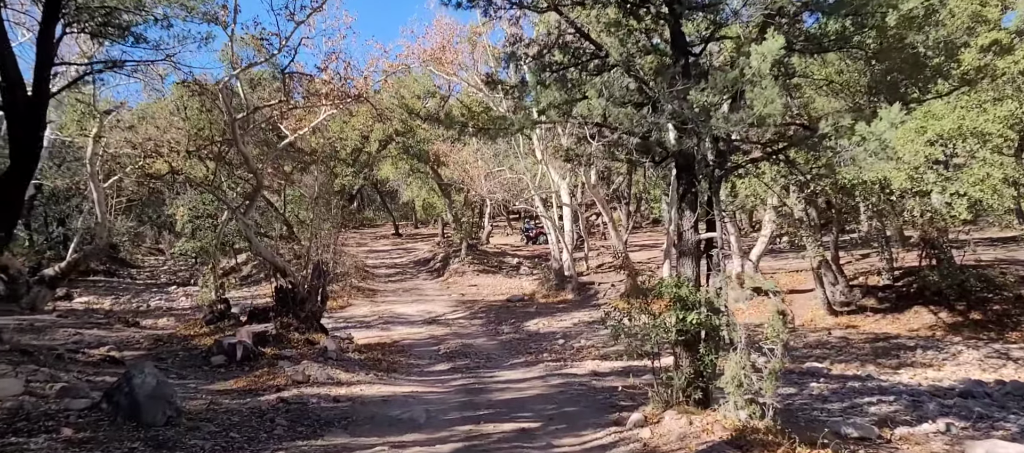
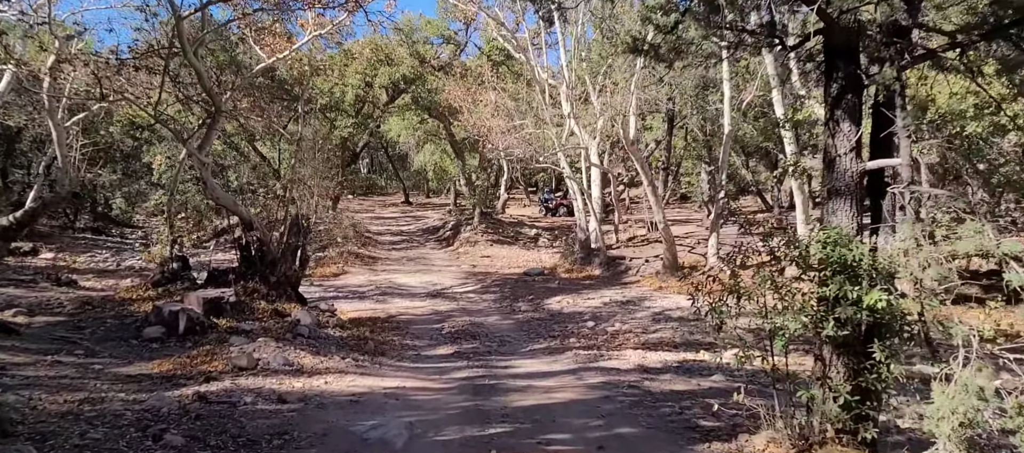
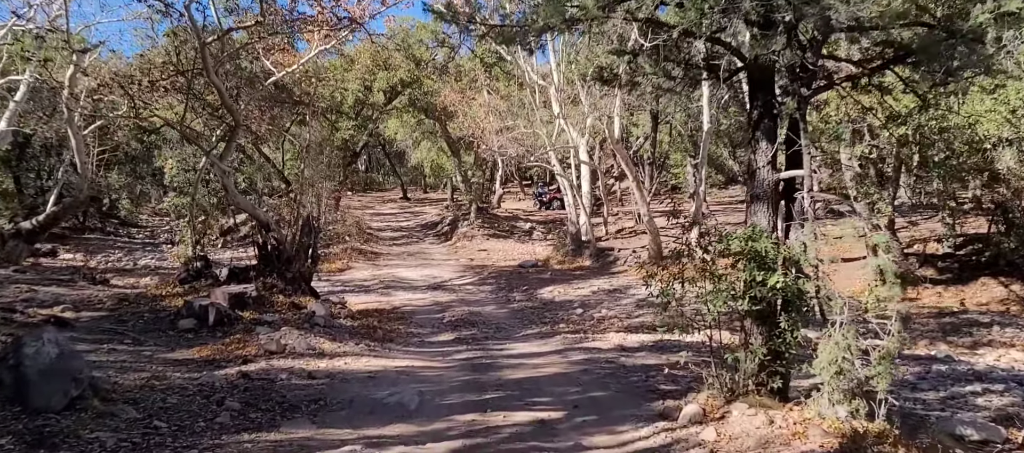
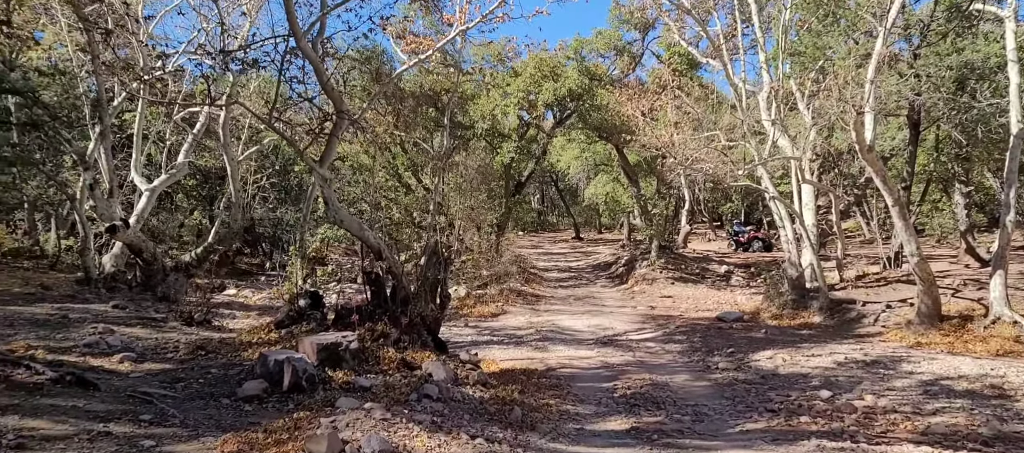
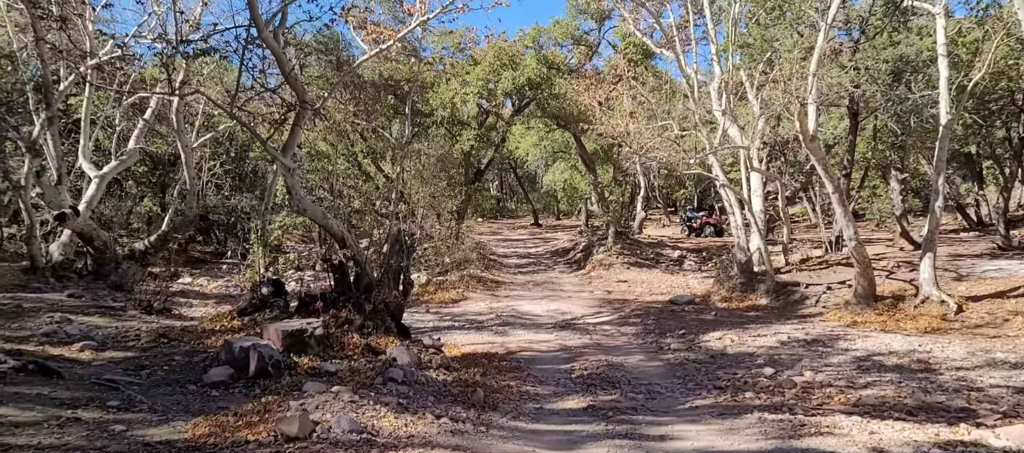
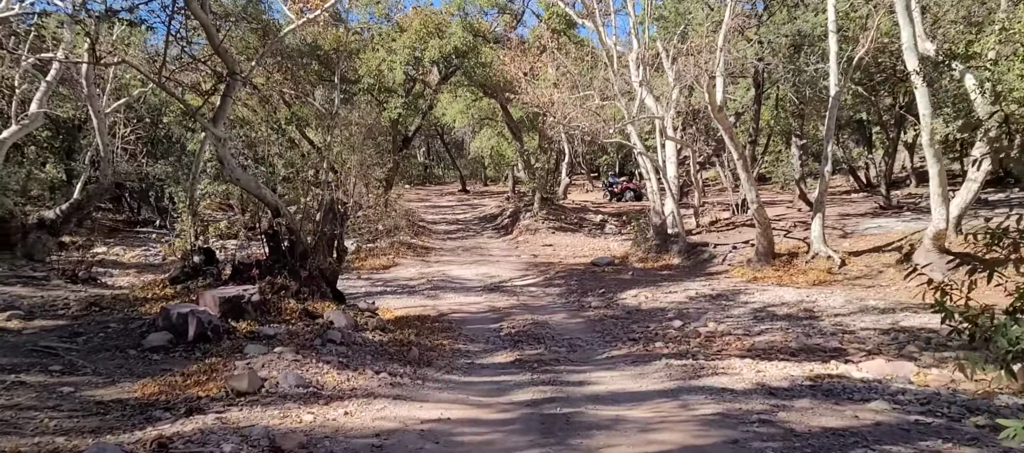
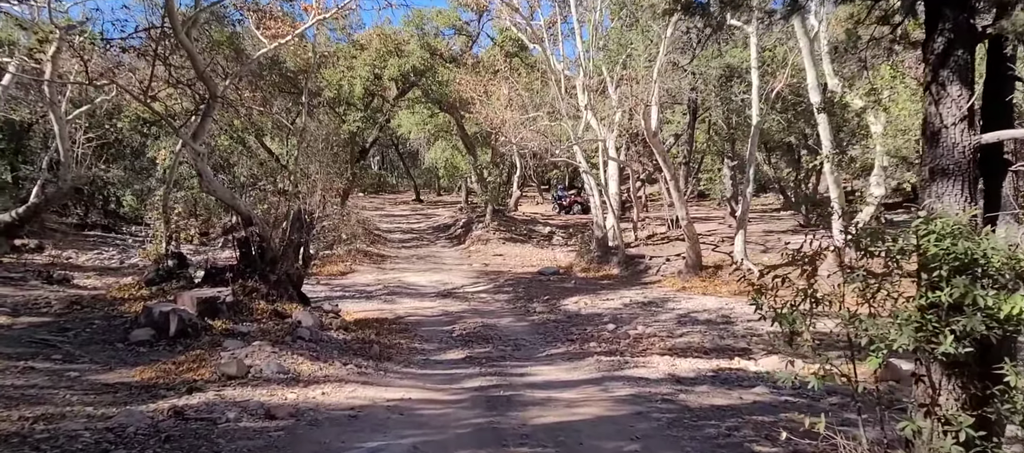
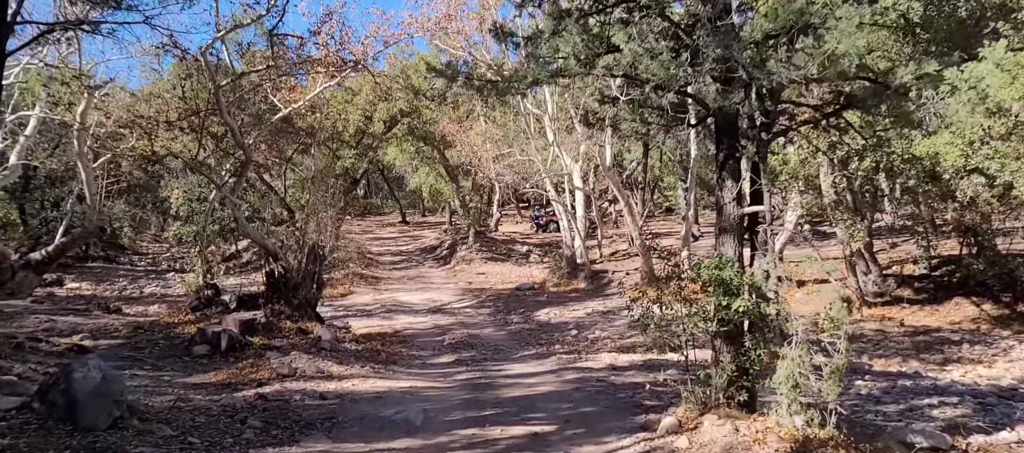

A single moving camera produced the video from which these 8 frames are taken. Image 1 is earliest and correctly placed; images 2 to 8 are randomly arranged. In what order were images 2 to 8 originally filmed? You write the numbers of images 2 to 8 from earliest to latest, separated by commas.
8, 3, 2, 7, 6, 5, 4
